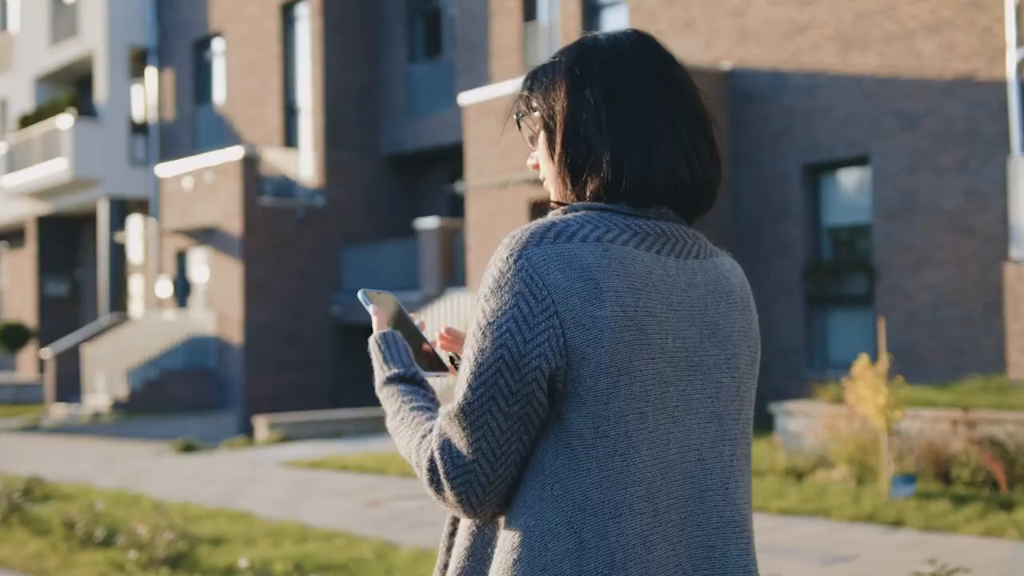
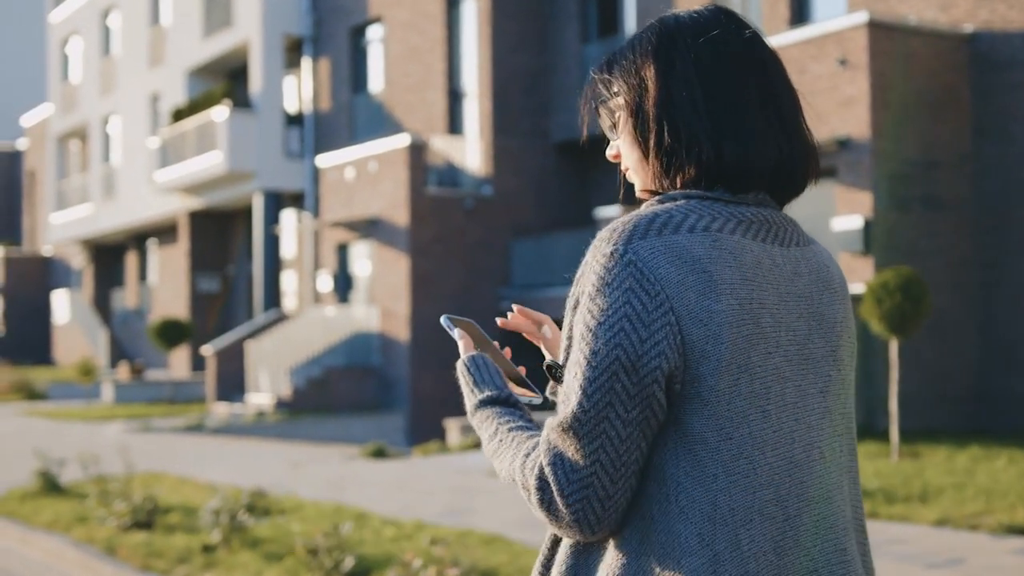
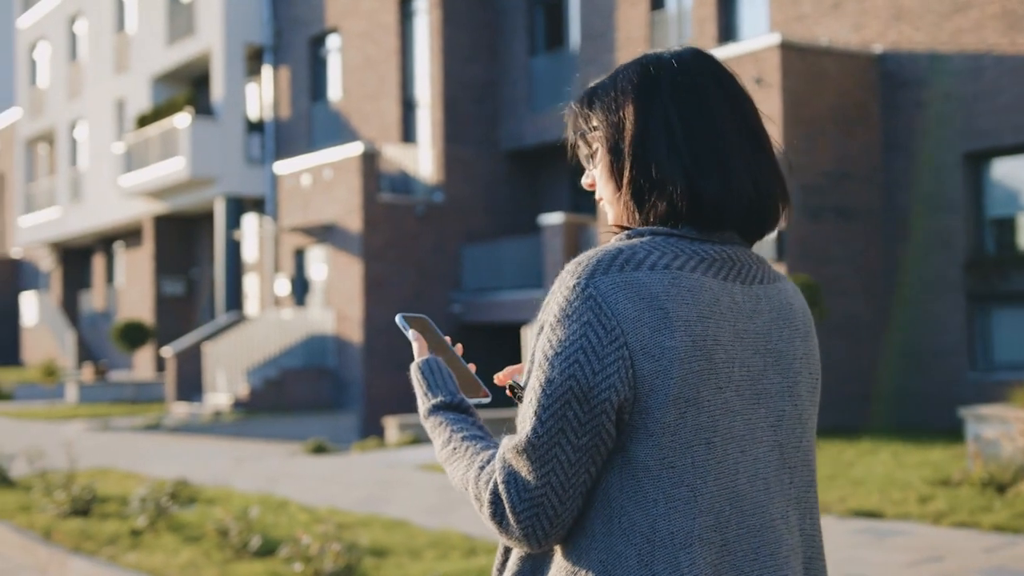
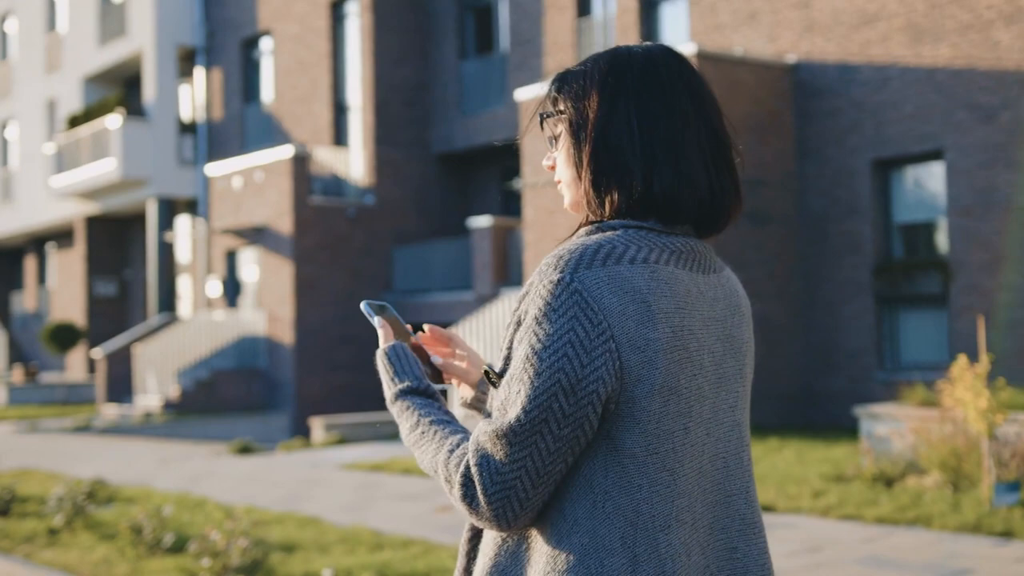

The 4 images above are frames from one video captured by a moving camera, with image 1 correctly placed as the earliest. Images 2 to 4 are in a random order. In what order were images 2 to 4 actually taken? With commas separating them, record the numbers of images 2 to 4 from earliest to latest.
4, 3, 2
